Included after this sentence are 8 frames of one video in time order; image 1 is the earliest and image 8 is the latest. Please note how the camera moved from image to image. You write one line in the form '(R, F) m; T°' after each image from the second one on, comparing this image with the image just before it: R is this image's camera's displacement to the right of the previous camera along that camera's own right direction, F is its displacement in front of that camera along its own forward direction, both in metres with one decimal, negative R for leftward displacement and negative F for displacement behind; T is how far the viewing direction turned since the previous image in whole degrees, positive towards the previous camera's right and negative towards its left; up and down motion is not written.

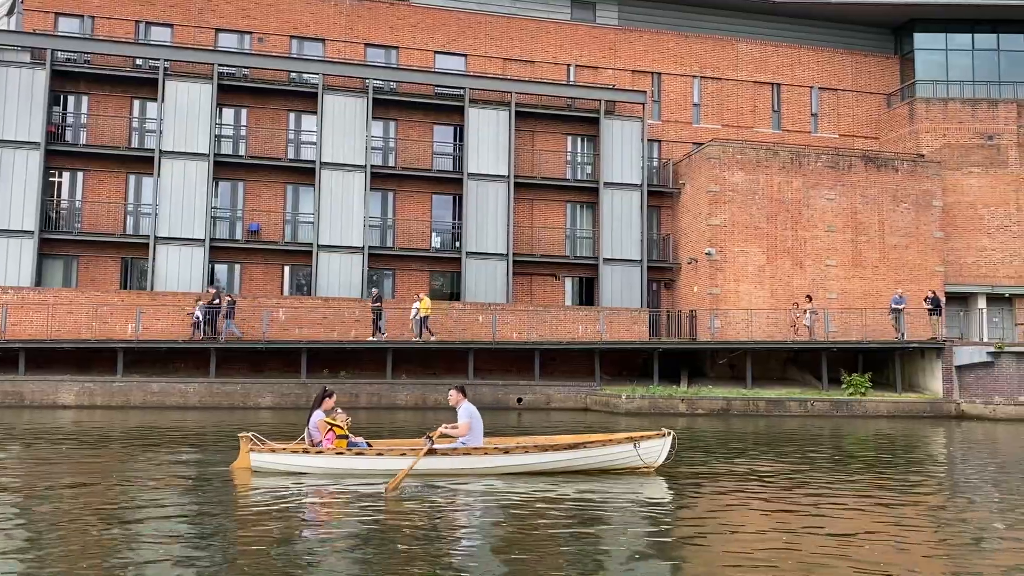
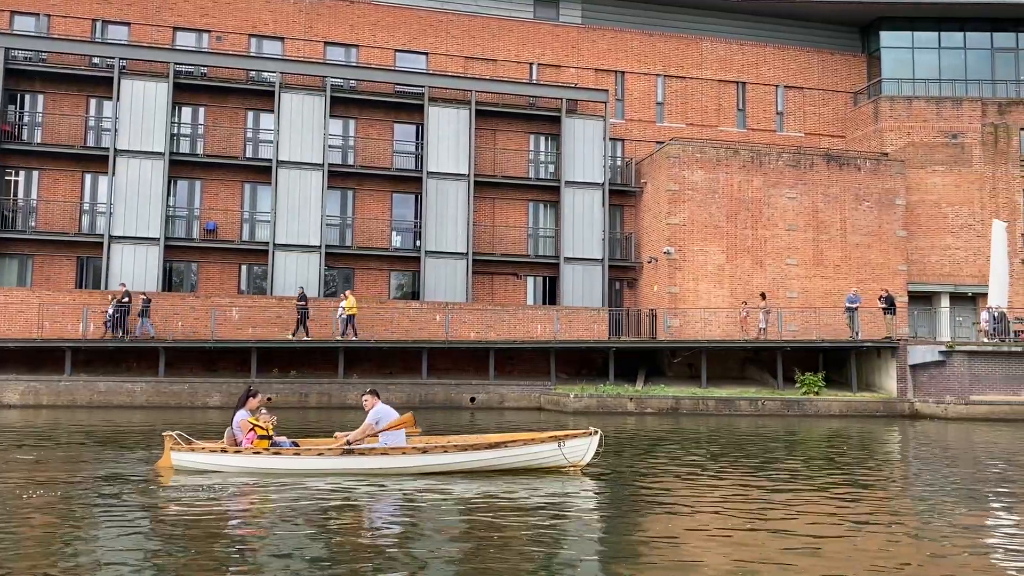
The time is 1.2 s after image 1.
(+1.4, +0.1) m; 0°
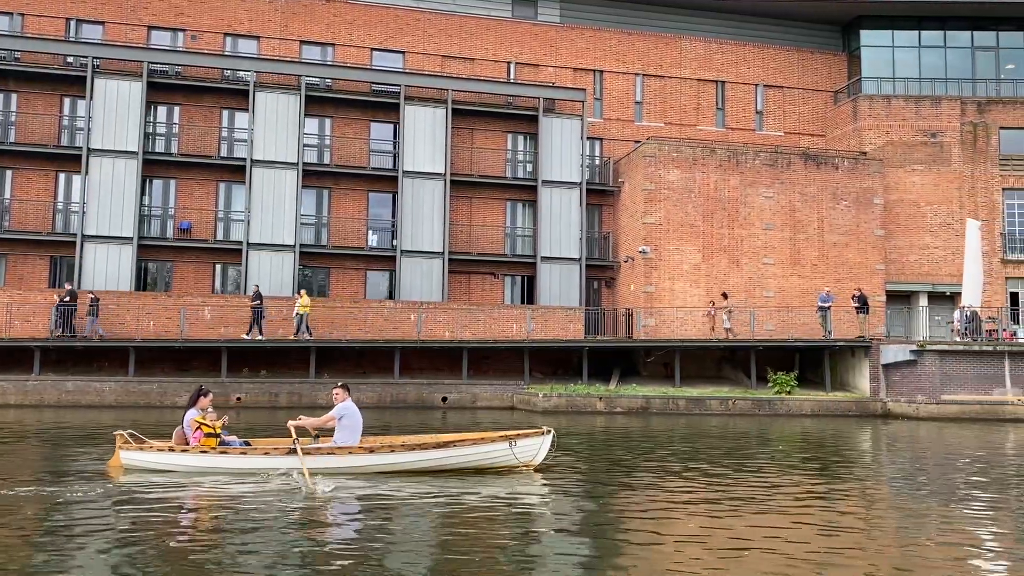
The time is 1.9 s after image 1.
(+0.8, +0.1) m; 0°
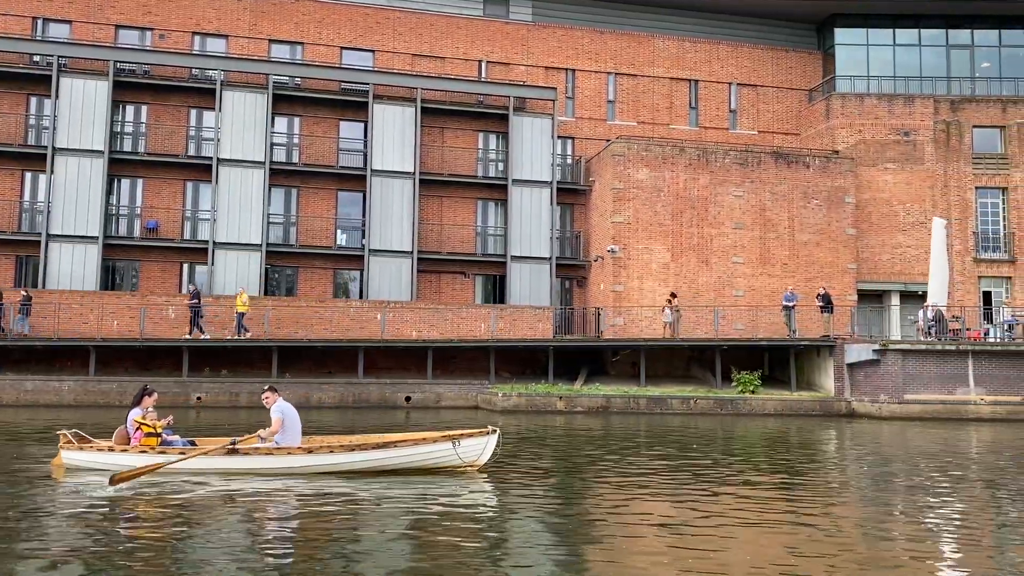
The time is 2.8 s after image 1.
(+1.1, +0.1) m; 0°
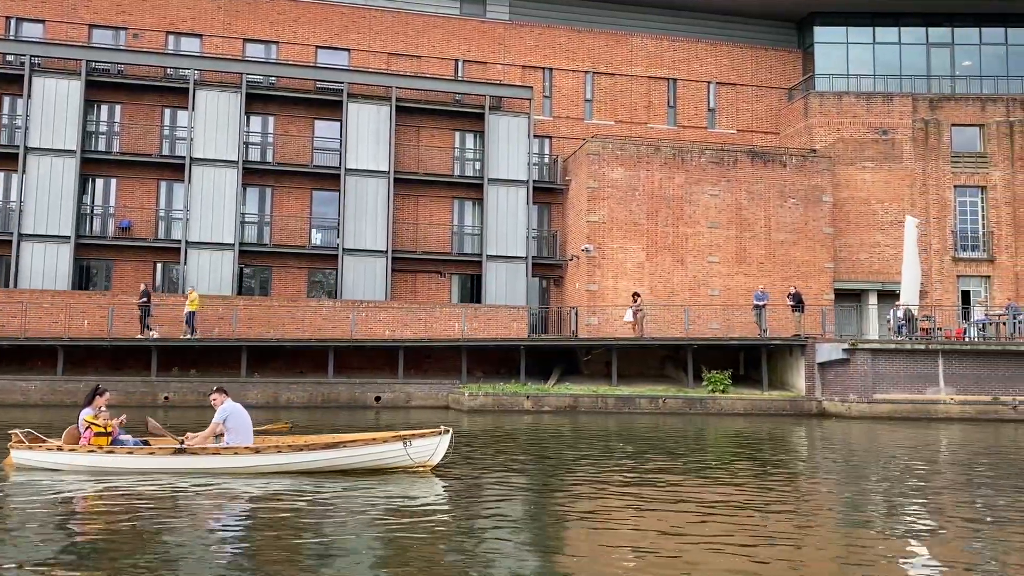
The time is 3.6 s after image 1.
(+1.0, +0.1) m; 0°
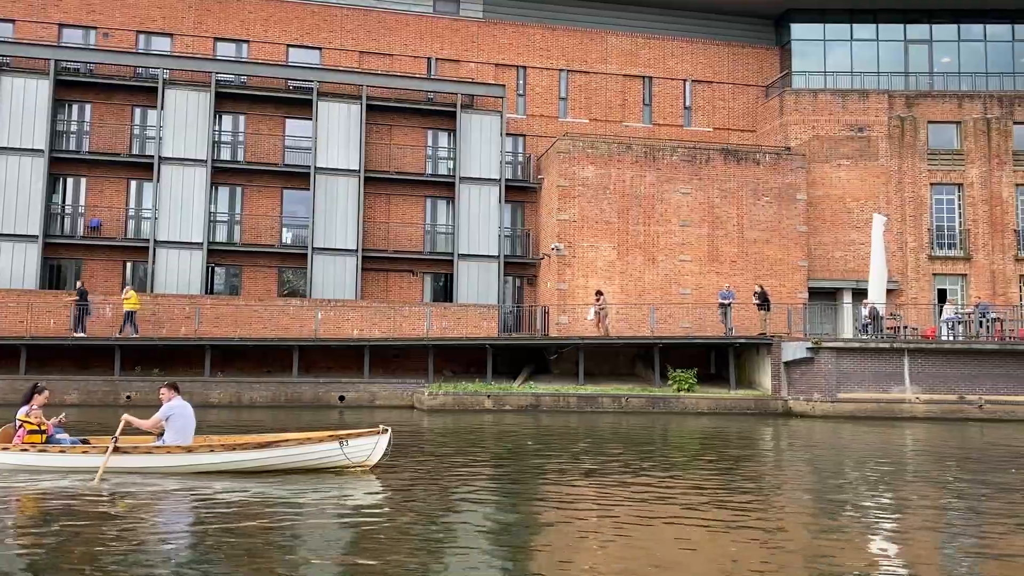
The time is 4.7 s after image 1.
(+1.2, +0.1) m; 0°
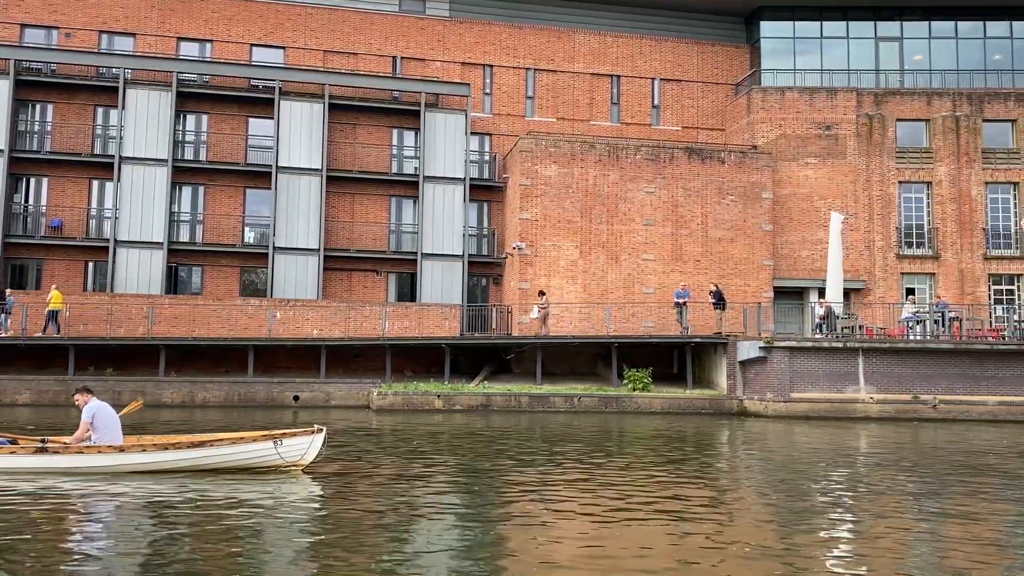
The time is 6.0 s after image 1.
(+1.5, +0.1) m; 0°
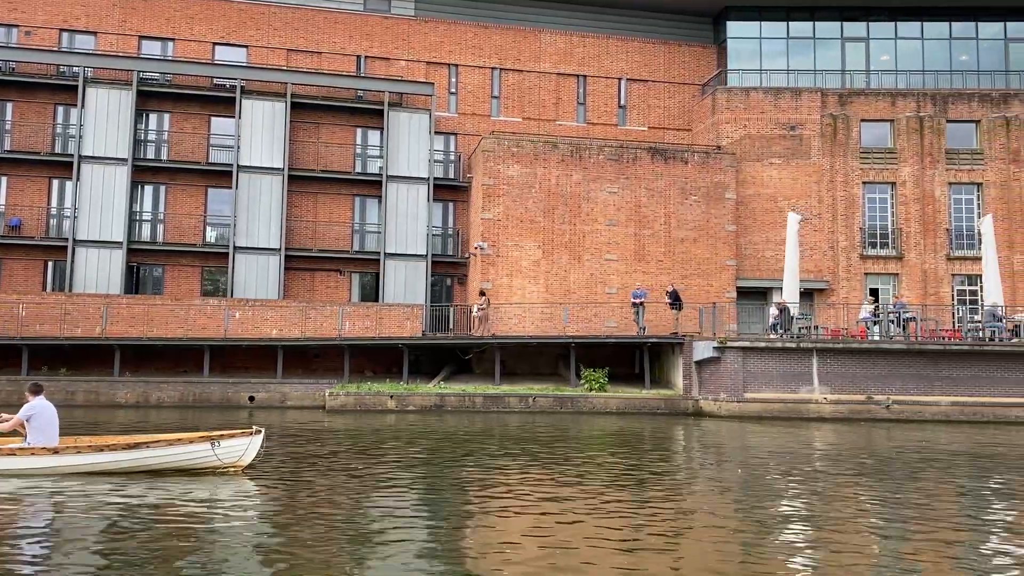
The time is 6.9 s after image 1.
(+1.1, 0.0) m; 0°
